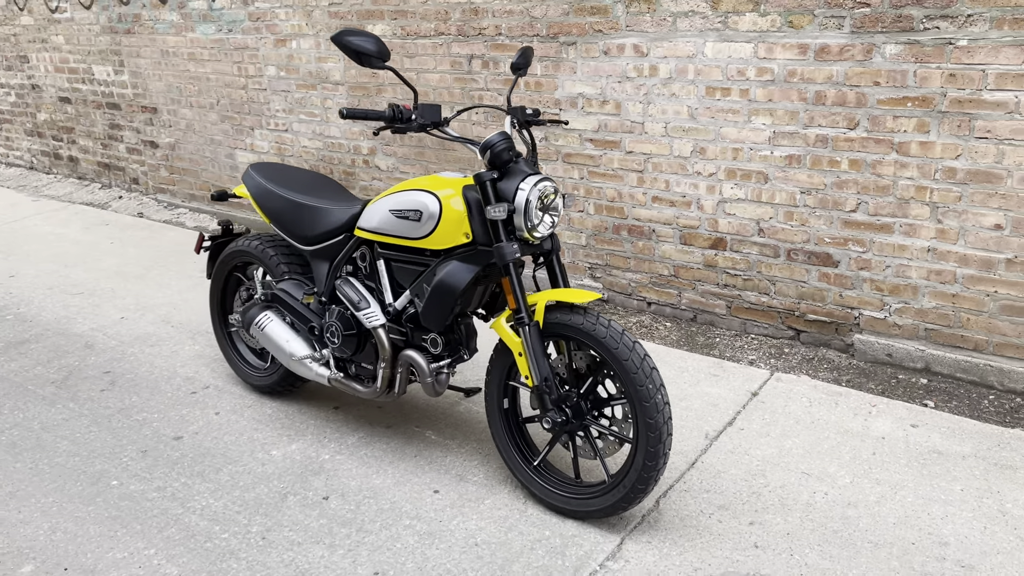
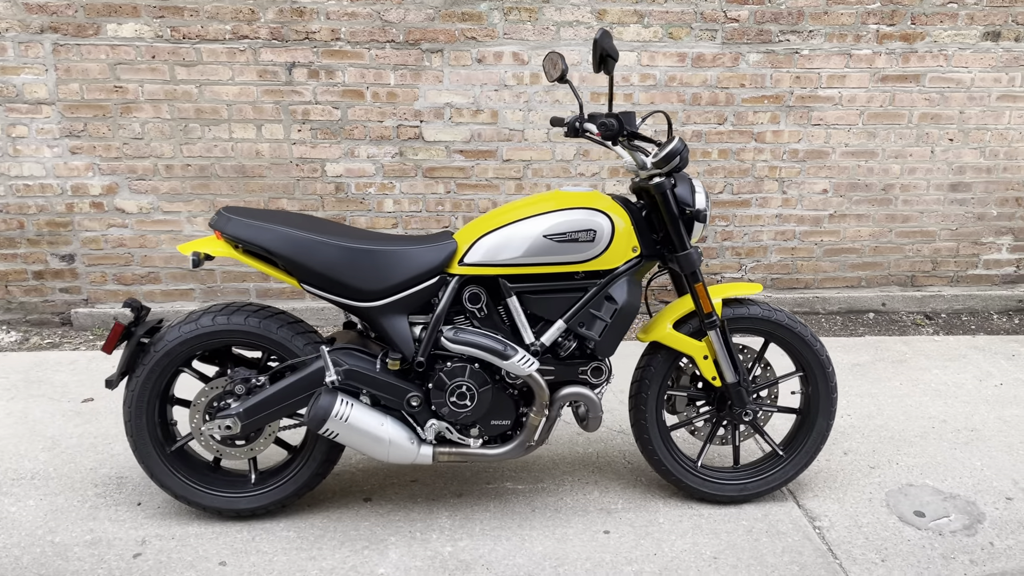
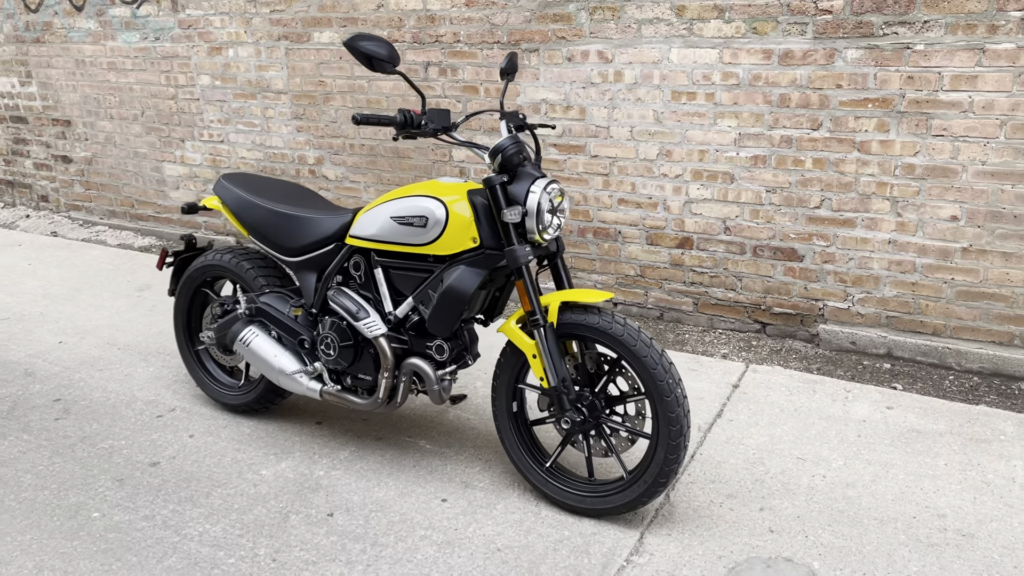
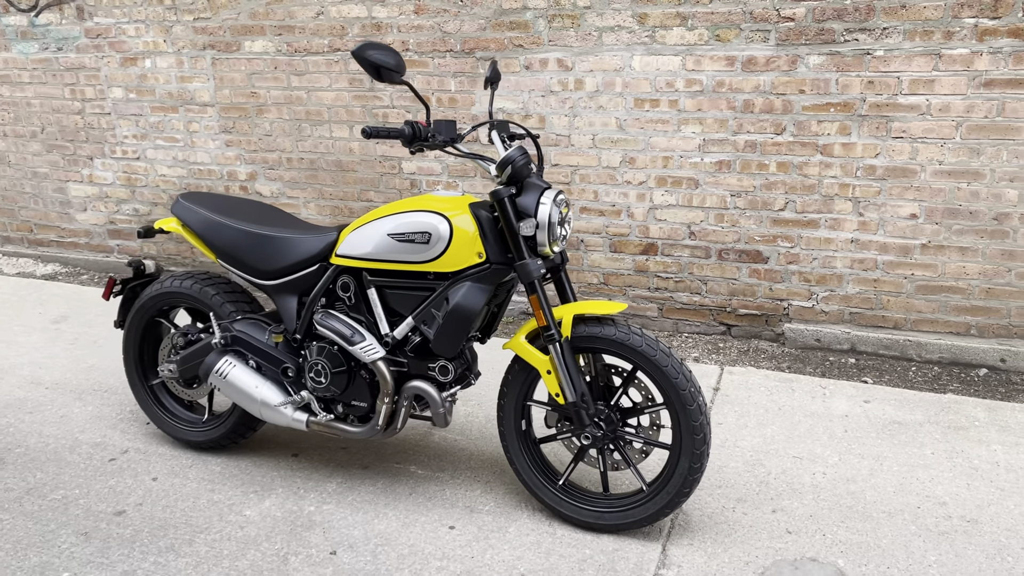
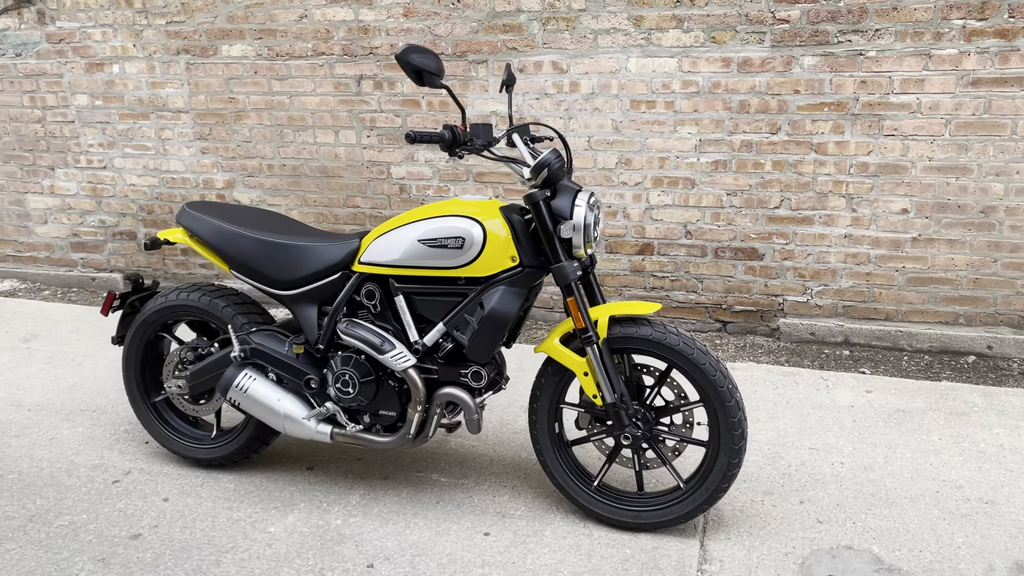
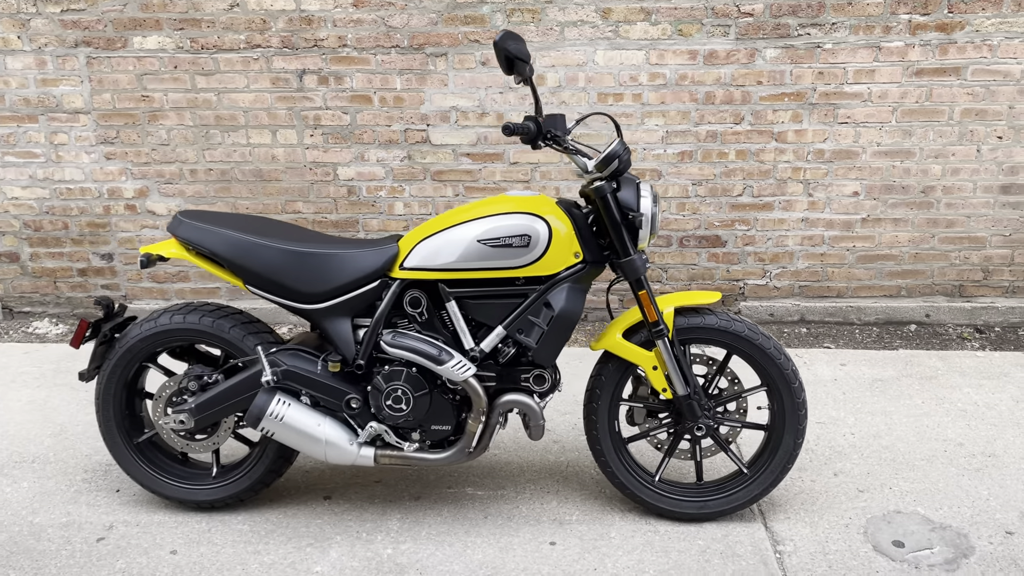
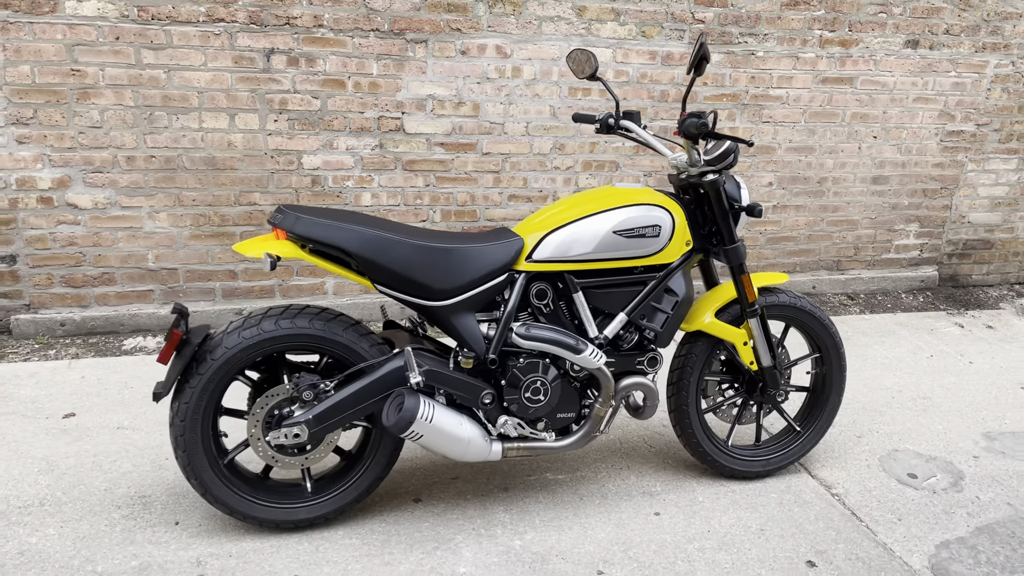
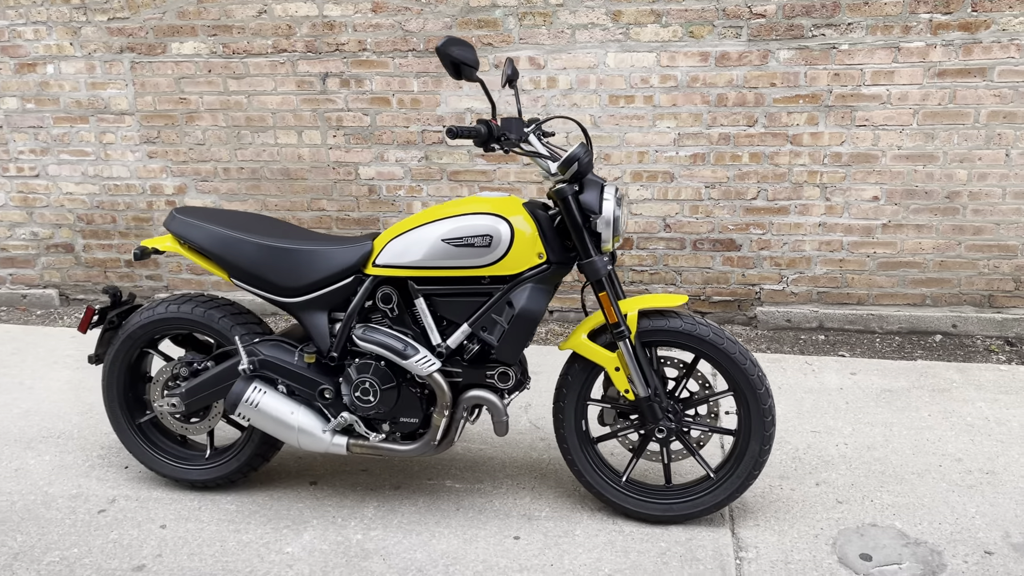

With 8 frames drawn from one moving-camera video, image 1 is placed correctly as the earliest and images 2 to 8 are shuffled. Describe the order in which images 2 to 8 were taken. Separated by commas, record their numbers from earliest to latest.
3, 4, 5, 8, 6, 2, 7
